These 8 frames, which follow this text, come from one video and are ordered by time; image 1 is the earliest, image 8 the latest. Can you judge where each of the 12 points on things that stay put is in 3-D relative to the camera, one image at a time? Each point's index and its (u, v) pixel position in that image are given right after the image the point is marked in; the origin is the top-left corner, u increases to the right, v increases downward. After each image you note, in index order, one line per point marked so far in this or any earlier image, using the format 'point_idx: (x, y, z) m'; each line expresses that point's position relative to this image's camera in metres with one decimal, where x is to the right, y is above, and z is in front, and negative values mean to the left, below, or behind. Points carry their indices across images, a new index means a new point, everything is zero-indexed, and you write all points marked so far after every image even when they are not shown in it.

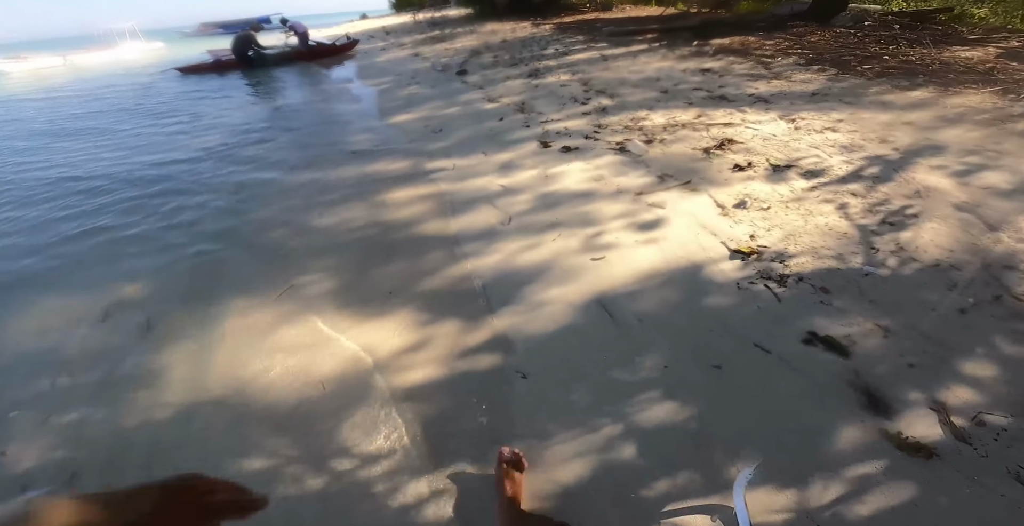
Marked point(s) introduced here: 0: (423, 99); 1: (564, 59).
0: (-0.9, +1.6, +4.9) m
1: (+0.6, +2.3, +5.7) m
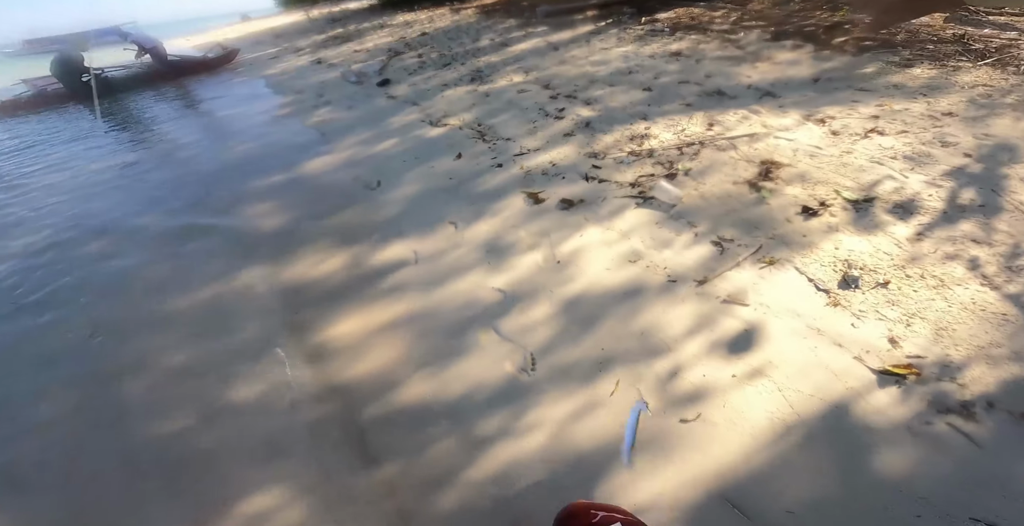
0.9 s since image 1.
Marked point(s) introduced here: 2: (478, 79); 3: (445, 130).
0: (-1.3, +1.0, +3.7) m
1: (-0.1, +2.0, +4.6) m
2: (-0.3, +1.6, +4.2) m
3: (-0.5, +0.9, +3.4) m
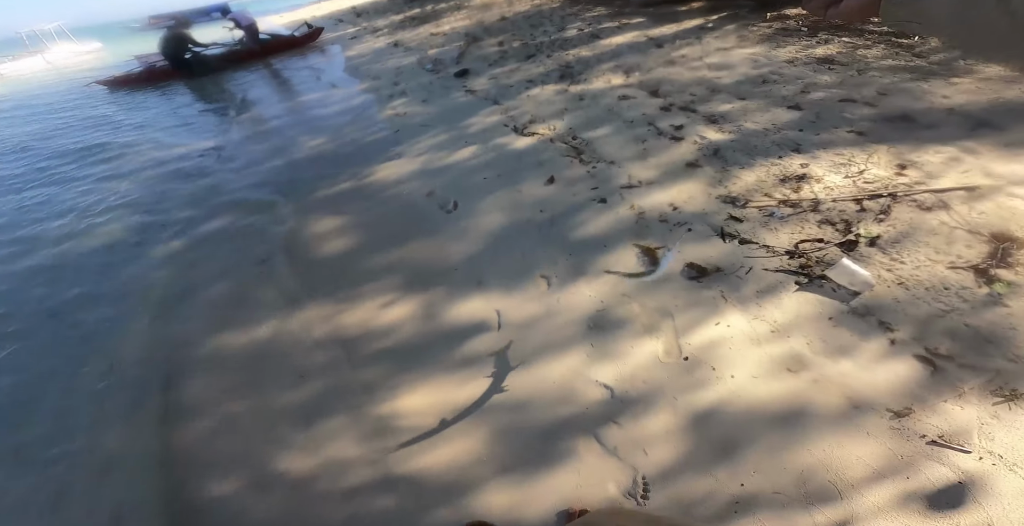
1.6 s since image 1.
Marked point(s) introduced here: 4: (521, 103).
0: (-0.7, +0.9, +3.3) m
1: (+0.7, +1.7, +4.0) m
2: (+0.5, +1.4, +3.7) m
3: (+0.1, +0.7, +2.9) m
4: (+0.1, +1.0, +3.3) m
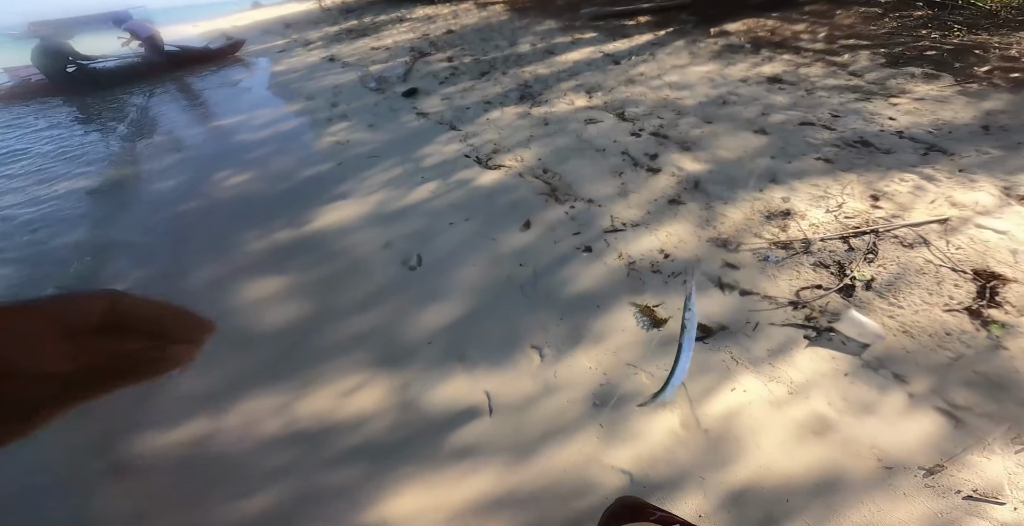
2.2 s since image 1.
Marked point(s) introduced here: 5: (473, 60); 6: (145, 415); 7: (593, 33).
0: (-0.9, +0.6, +2.9) m
1: (+0.3, +1.5, +3.9) m
2: (+0.1, +1.1, +3.5) m
3: (-0.1, +0.4, +2.7) m
4: (-0.2, +0.8, +3.1) m
5: (-0.3, +1.7, +4.1) m
6: (-1.4, -0.6, +1.8) m
7: (+0.8, +2.0, +4.4) m
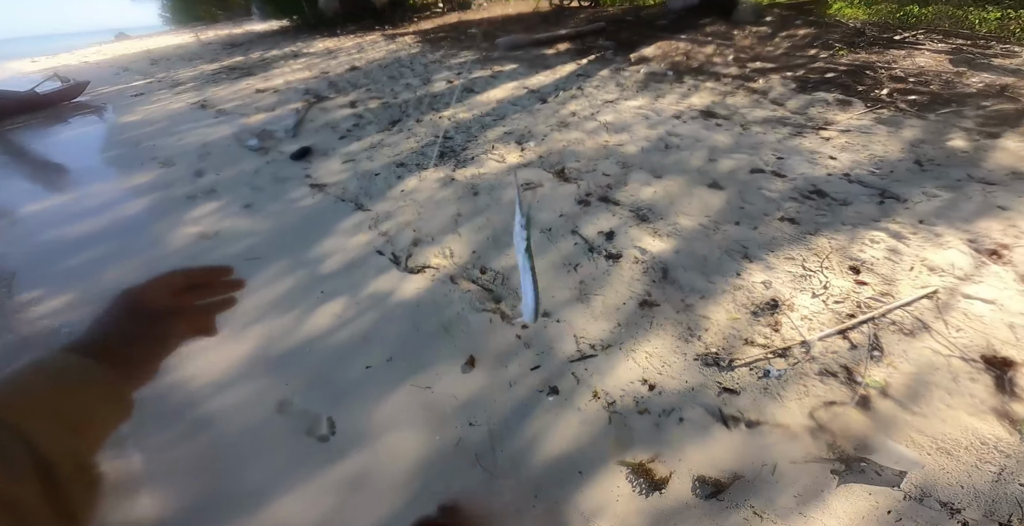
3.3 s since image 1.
0: (-1.3, 0.0, +2.3) m
1: (-0.3, +1.0, +3.4) m
2: (-0.4, +0.6, +3.0) m
3: (-0.4, -0.1, +2.1) m
4: (-0.6, +0.3, +2.5) m
5: (-1.0, +1.1, +3.5) m
6: (-1.4, -1.2, +1.1) m
7: (0.0, +1.6, +3.9) m
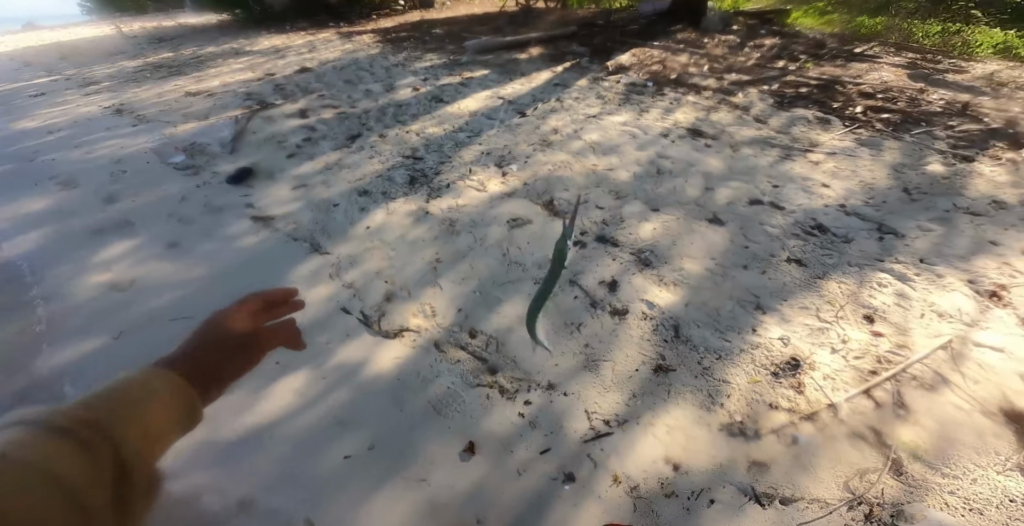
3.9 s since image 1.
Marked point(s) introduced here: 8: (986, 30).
0: (-1.3, -0.2, +1.9) m
1: (-0.4, +0.9, +3.1) m
2: (-0.5, +0.4, +2.6) m
3: (-0.4, -0.3, +1.8) m
4: (-0.7, 0.0, +2.2) m
5: (-1.2, +0.9, +3.1) m
6: (-1.4, -1.4, +0.7) m
7: (-0.2, +1.4, +3.6) m
8: (+4.6, +2.2, +4.6) m
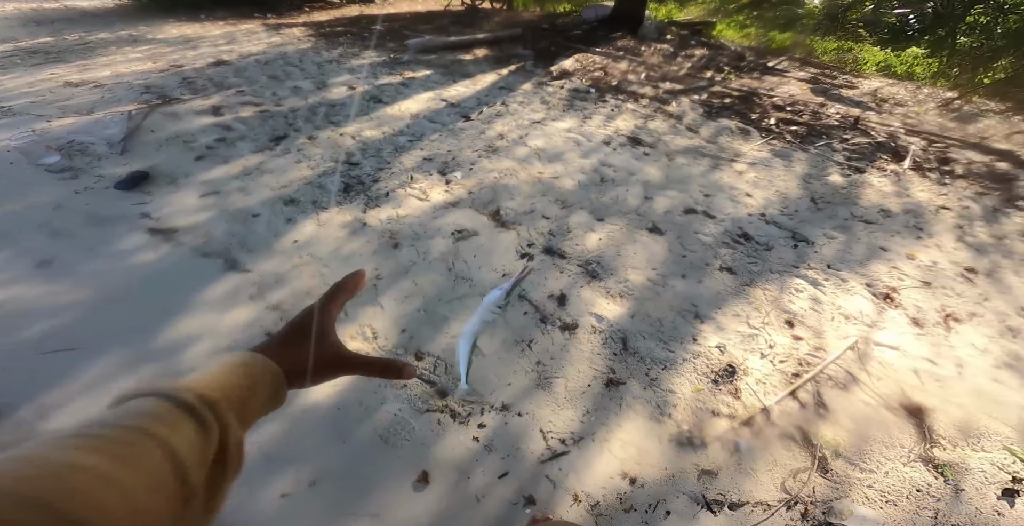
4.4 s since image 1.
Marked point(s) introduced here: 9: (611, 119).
0: (-1.5, -0.3, +1.6) m
1: (-0.8, +0.8, +2.9) m
2: (-0.8, +0.4, +2.5) m
3: (-0.6, -0.3, +1.7) m
4: (-0.9, 0.0, +2.0) m
5: (-1.5, +0.9, +2.8) m
6: (-1.3, -1.5, +0.5) m
7: (-0.7, +1.4, +3.5) m
8: (+3.9, +2.3, +5.1) m
9: (+0.7, +1.0, +3.4) m
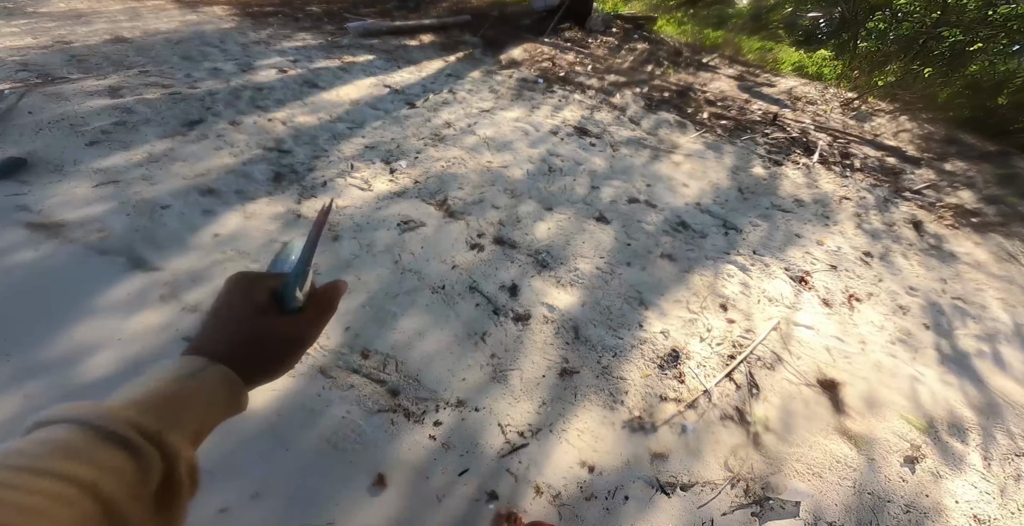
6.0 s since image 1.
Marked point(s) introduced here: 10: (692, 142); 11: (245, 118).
0: (-1.6, -0.3, +1.3) m
1: (-1.1, +0.9, +2.7) m
2: (-1.0, +0.4, +2.3) m
3: (-0.7, -0.3, +1.6) m
4: (-1.1, 0.0, +1.8) m
5: (-1.8, +0.9, +2.5) m
6: (-1.3, -1.5, +0.3) m
7: (-1.1, +1.5, +3.2) m
8: (+3.2, +2.4, +5.5) m
9: (+0.3, +1.1, +3.4) m
10: (+1.3, +0.9, +3.5) m
11: (-1.4, +0.8, +2.5) m
